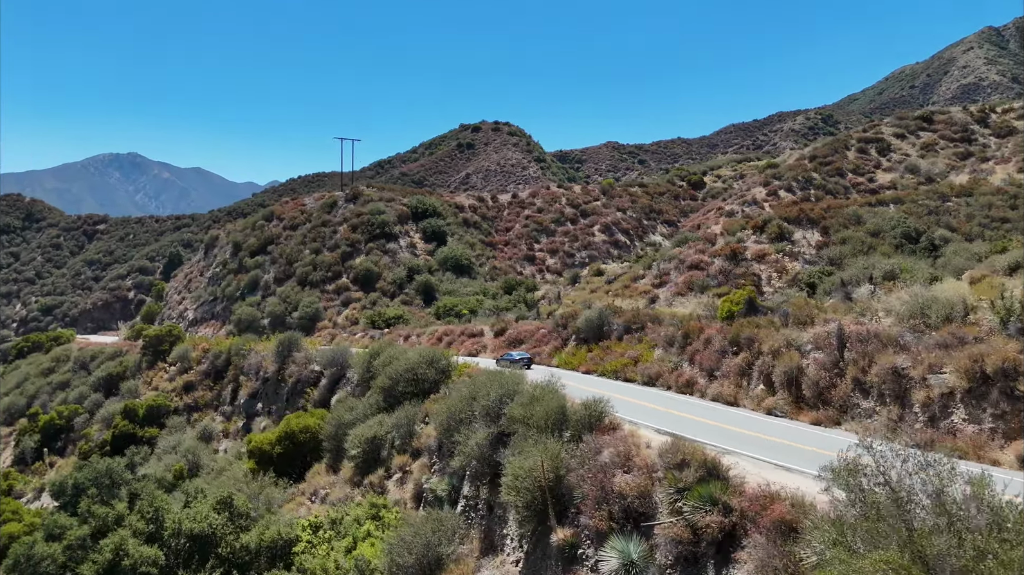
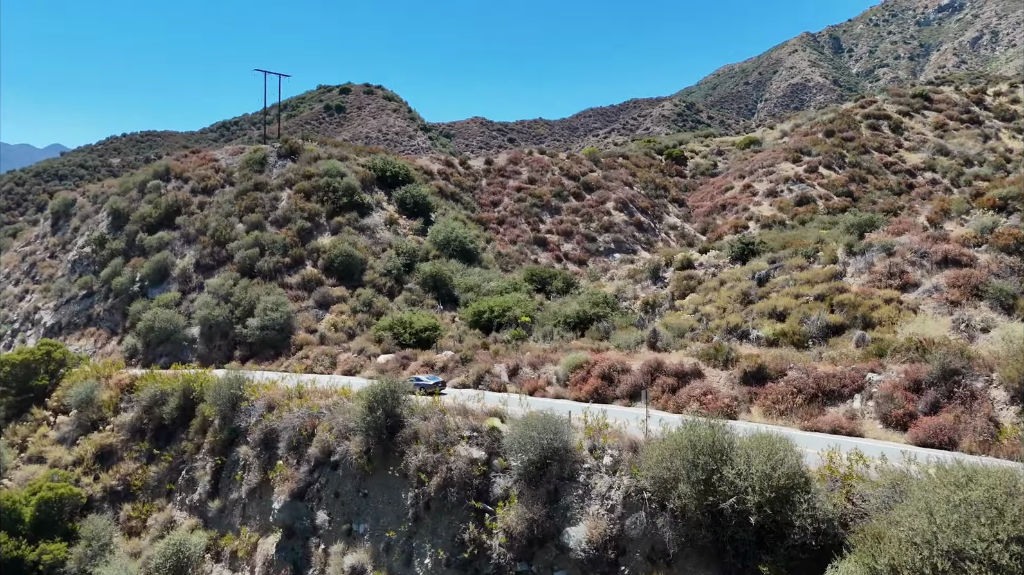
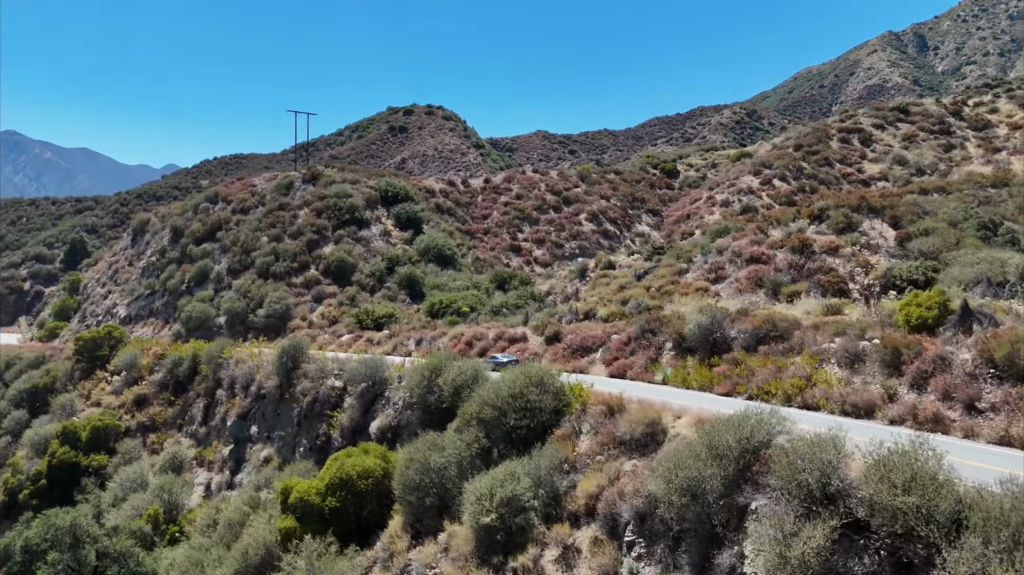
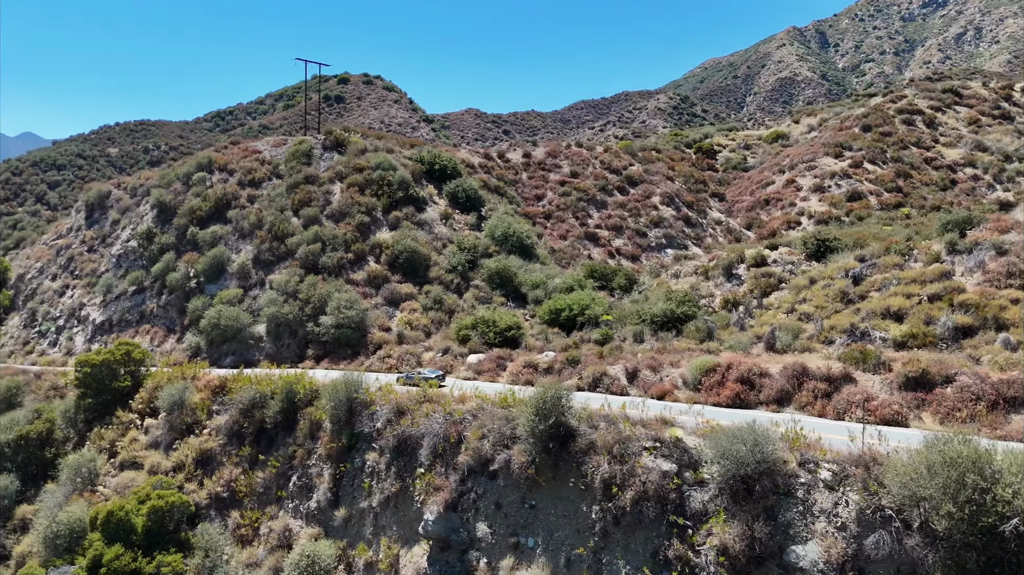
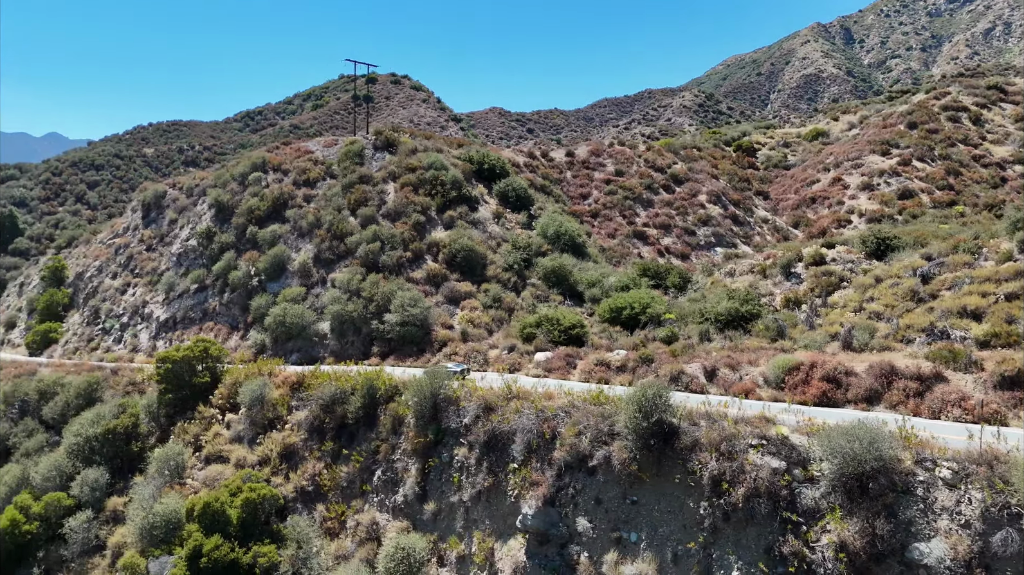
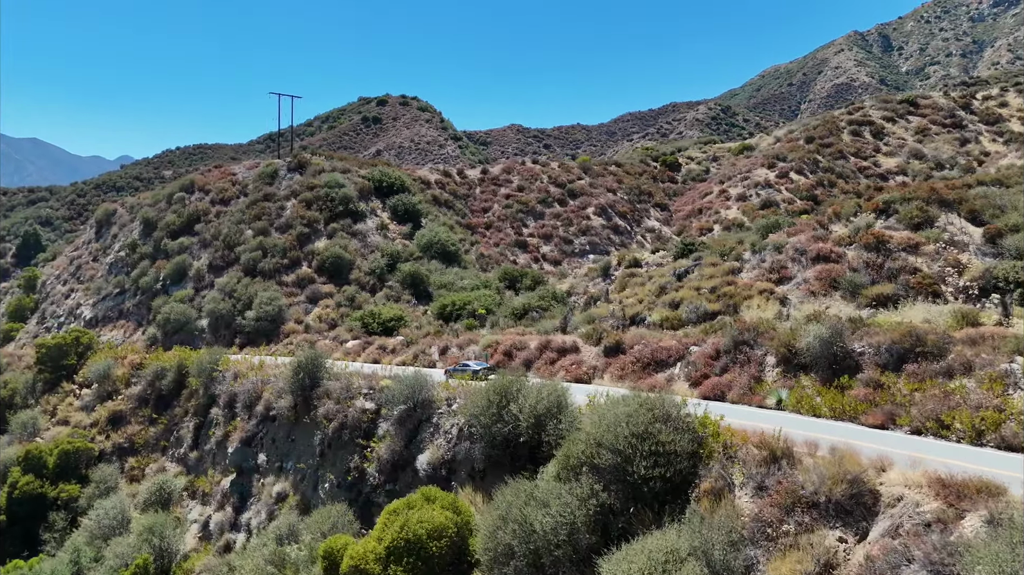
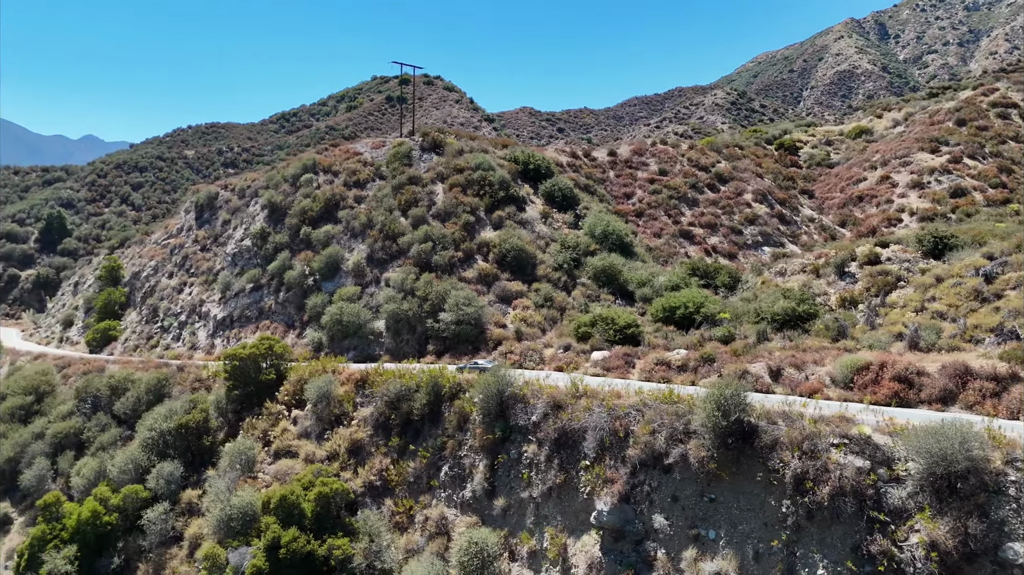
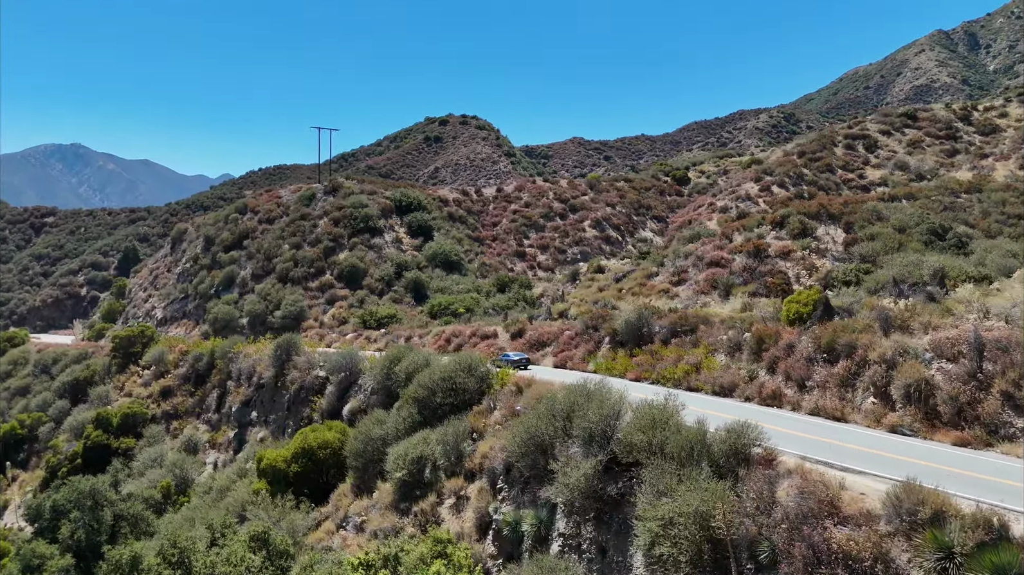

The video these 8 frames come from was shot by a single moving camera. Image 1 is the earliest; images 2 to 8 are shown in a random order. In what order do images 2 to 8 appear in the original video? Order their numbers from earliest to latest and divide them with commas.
8, 3, 6, 2, 4, 5, 7
